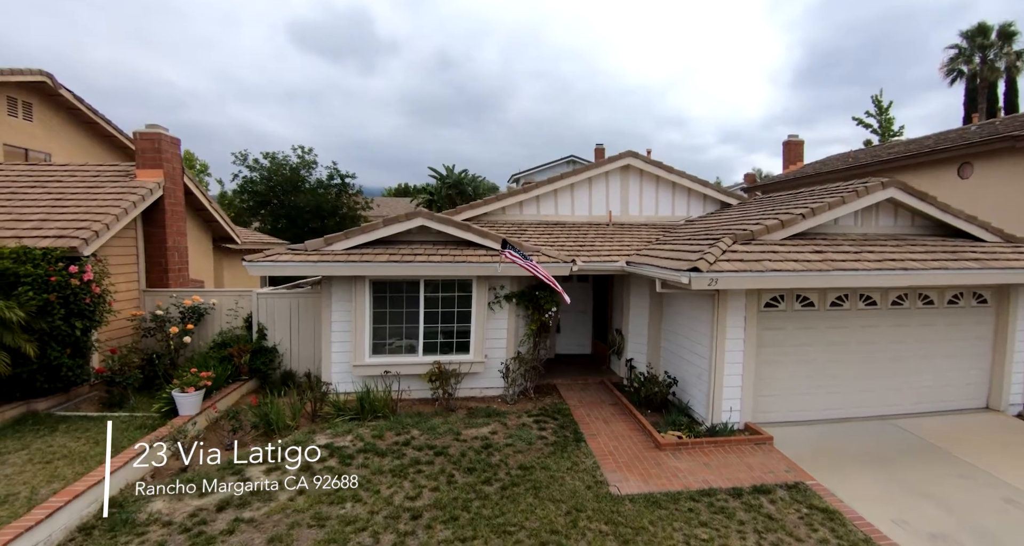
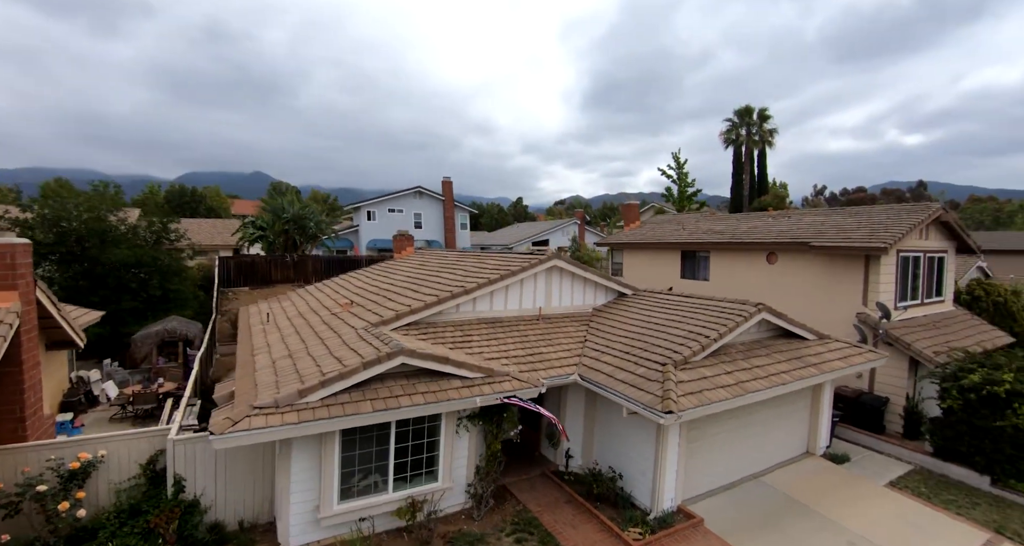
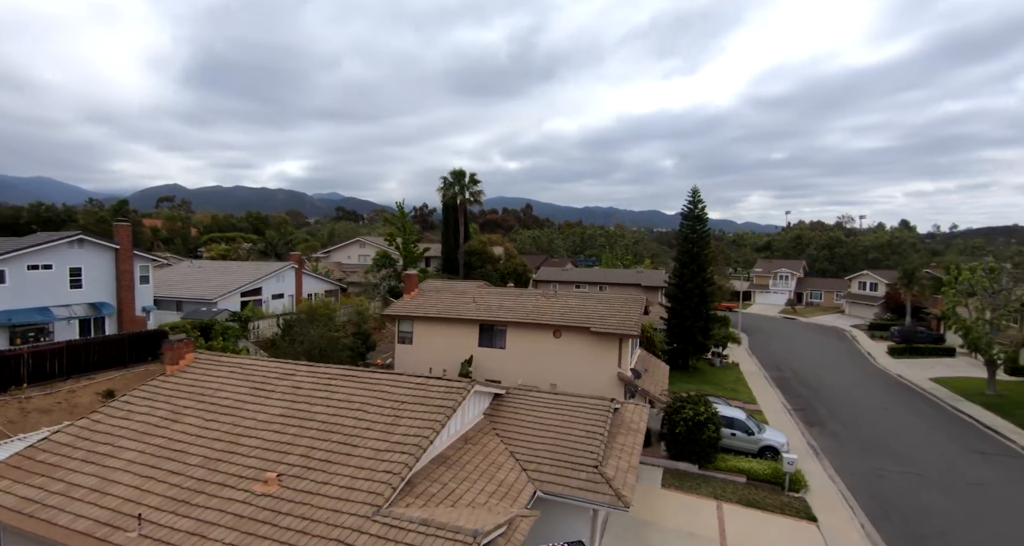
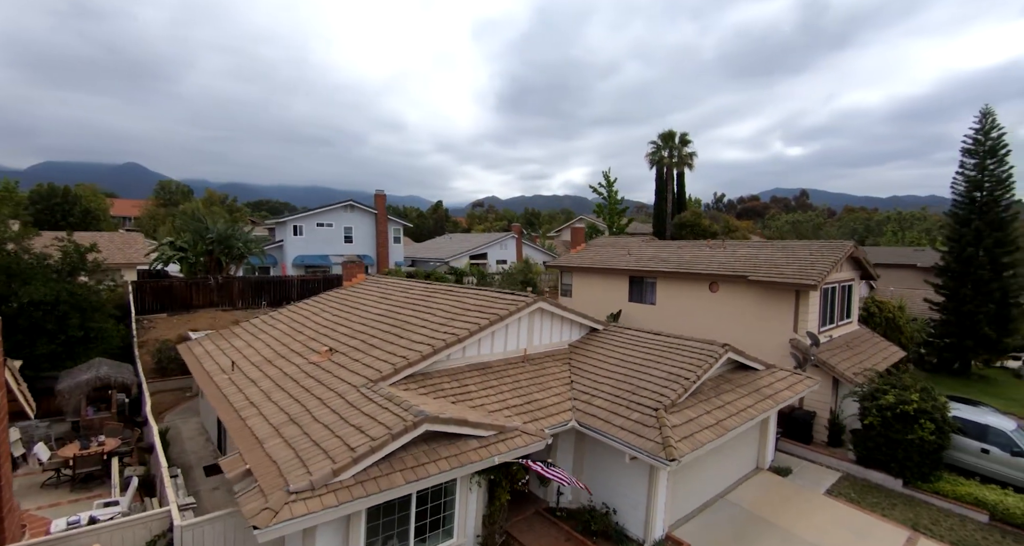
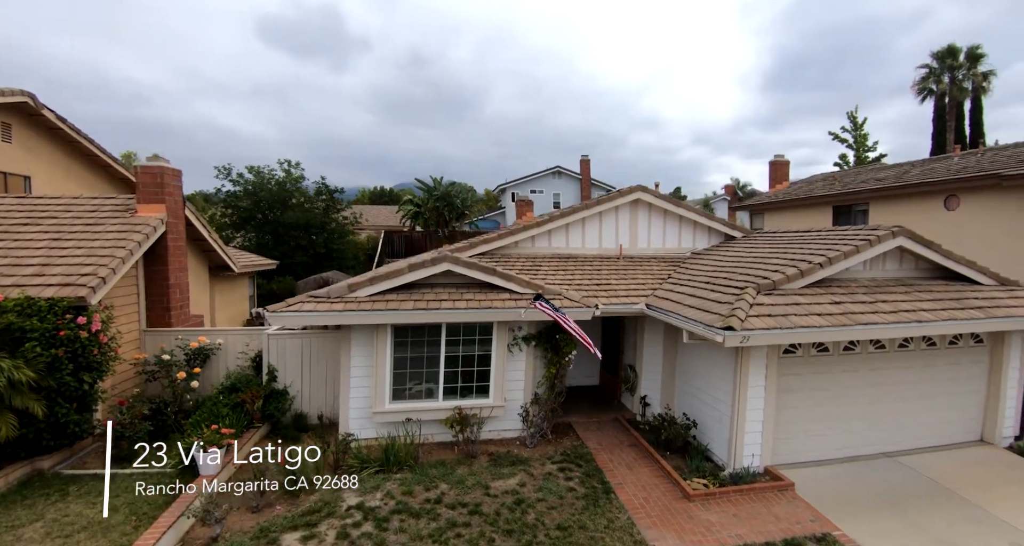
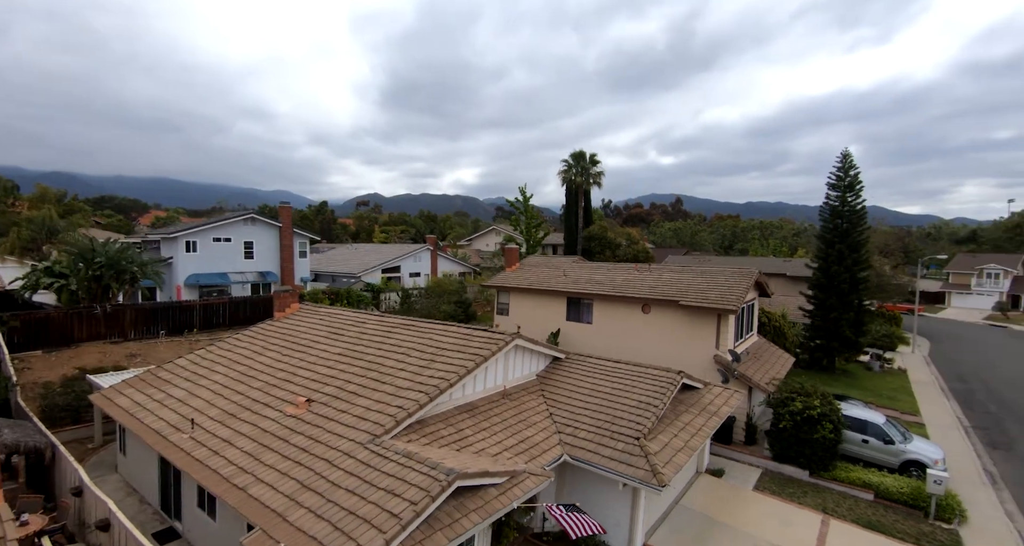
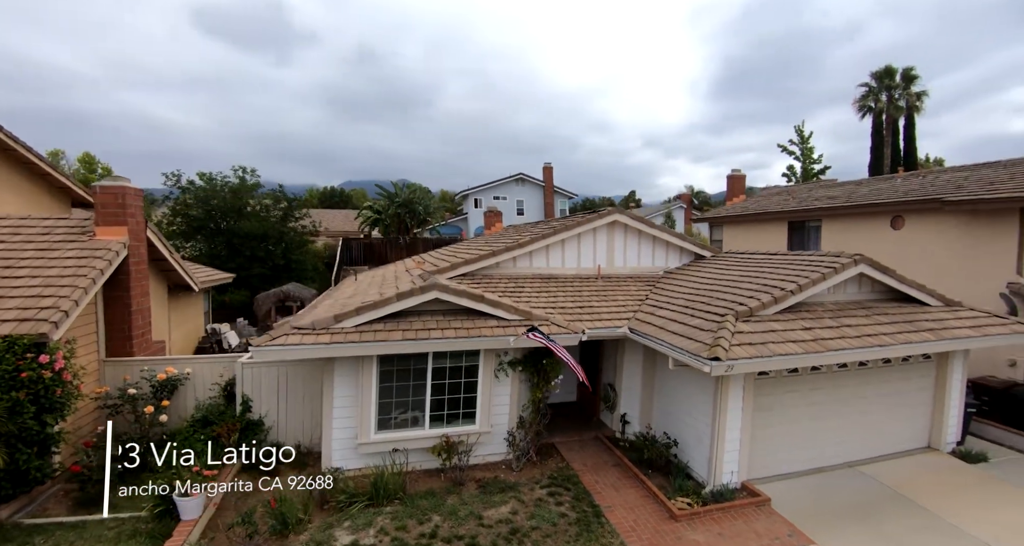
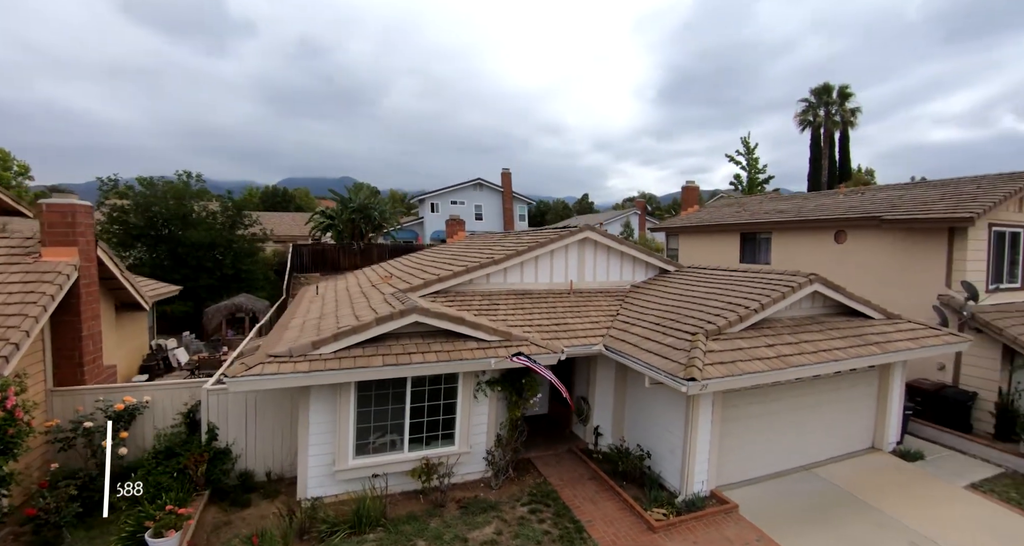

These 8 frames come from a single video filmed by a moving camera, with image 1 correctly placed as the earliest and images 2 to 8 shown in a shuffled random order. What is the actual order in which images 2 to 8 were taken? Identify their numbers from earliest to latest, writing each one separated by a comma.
5, 7, 8, 2, 4, 6, 3
